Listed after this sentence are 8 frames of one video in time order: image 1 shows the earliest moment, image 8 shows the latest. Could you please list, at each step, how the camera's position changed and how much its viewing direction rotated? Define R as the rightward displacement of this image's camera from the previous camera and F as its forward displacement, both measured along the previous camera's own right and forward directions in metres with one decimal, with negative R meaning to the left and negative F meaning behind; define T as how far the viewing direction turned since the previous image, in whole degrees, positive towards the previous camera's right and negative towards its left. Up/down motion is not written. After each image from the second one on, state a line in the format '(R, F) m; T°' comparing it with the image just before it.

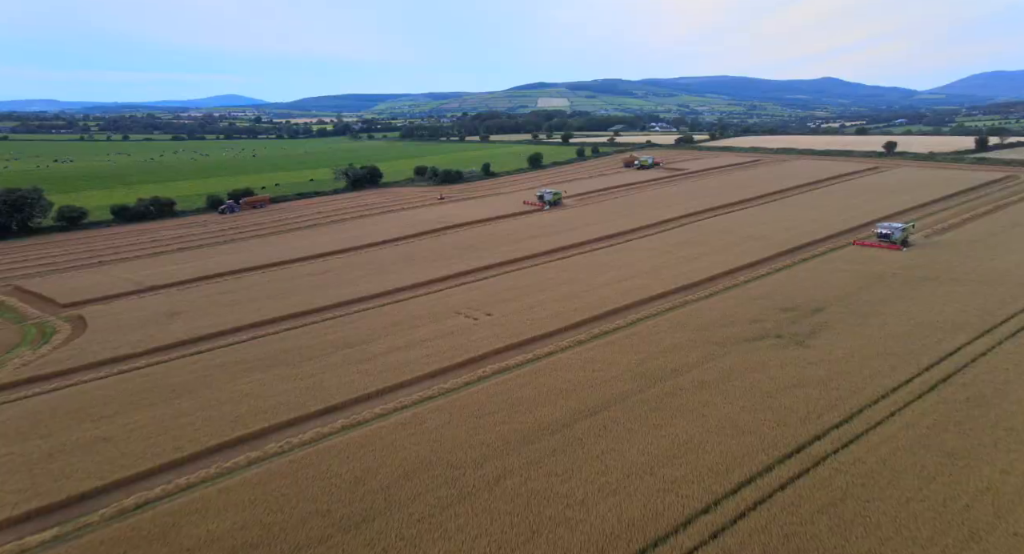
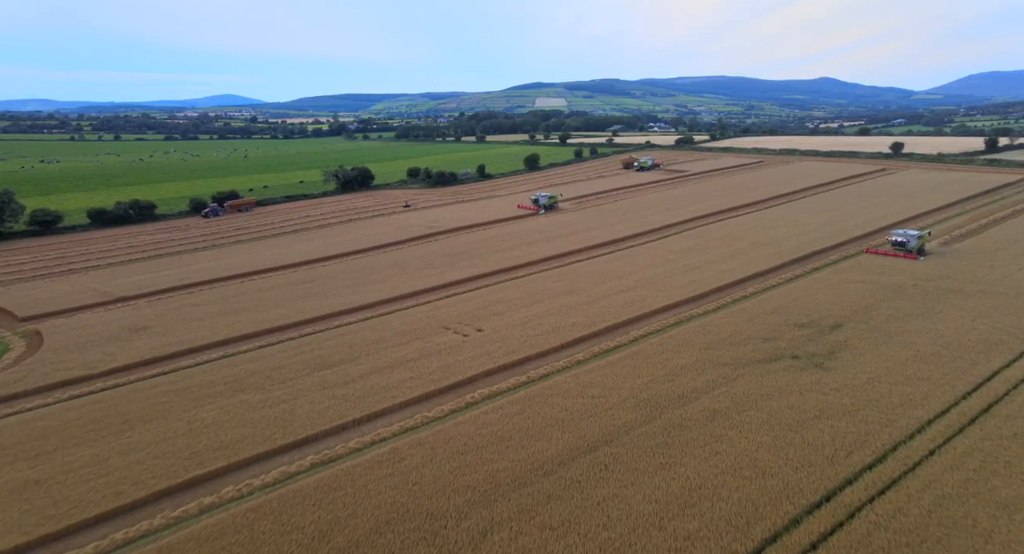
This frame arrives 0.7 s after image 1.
(+0.2, +1.5) m; 0°
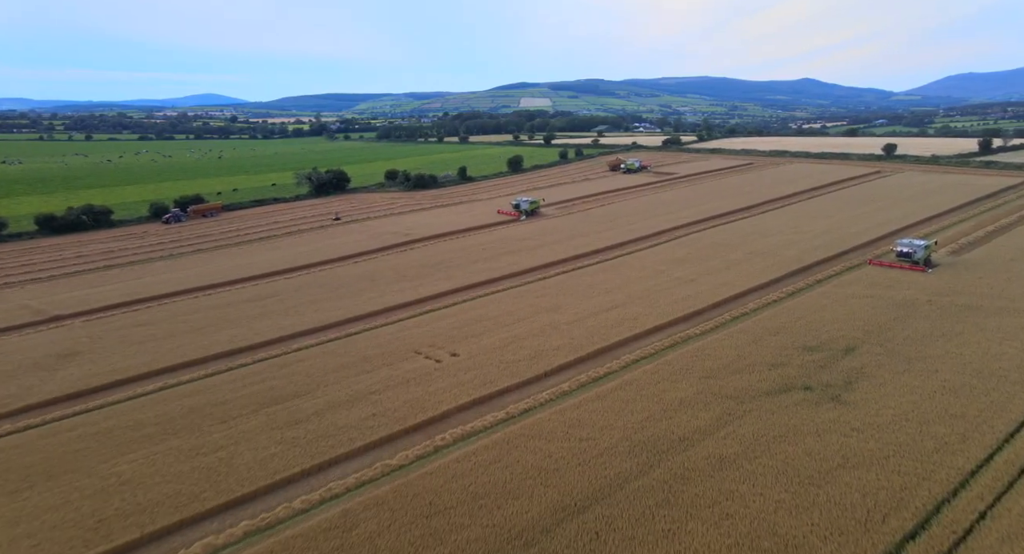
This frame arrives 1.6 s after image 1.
(+0.2, +2.0) m; +1°
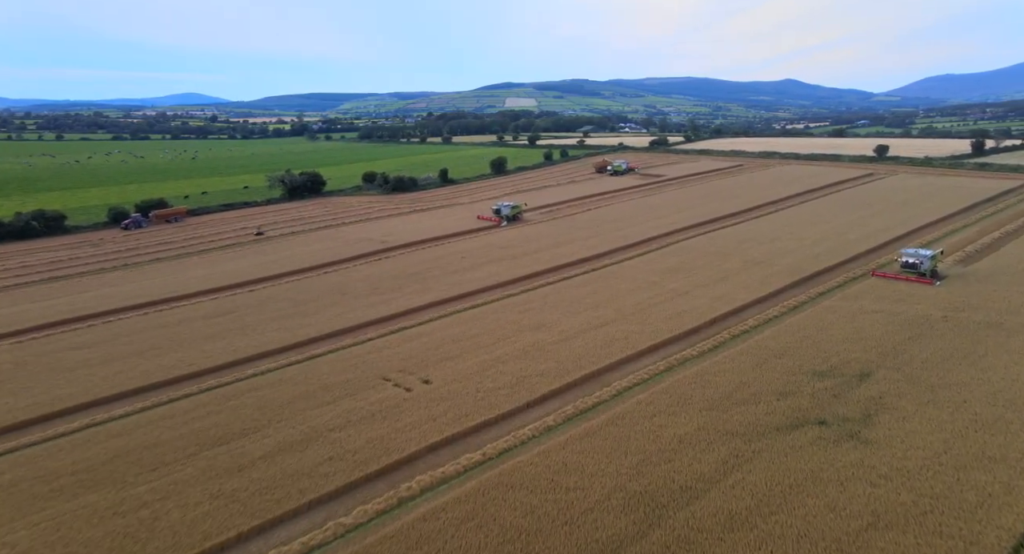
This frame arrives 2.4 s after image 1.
(+0.2, +1.8) m; +1°
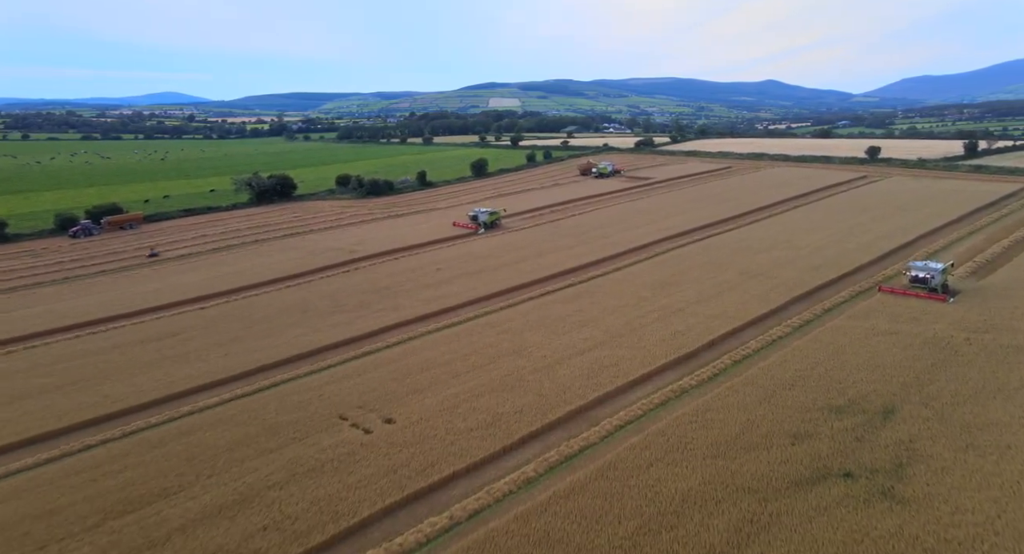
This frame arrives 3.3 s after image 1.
(+0.2, +2.0) m; +1°
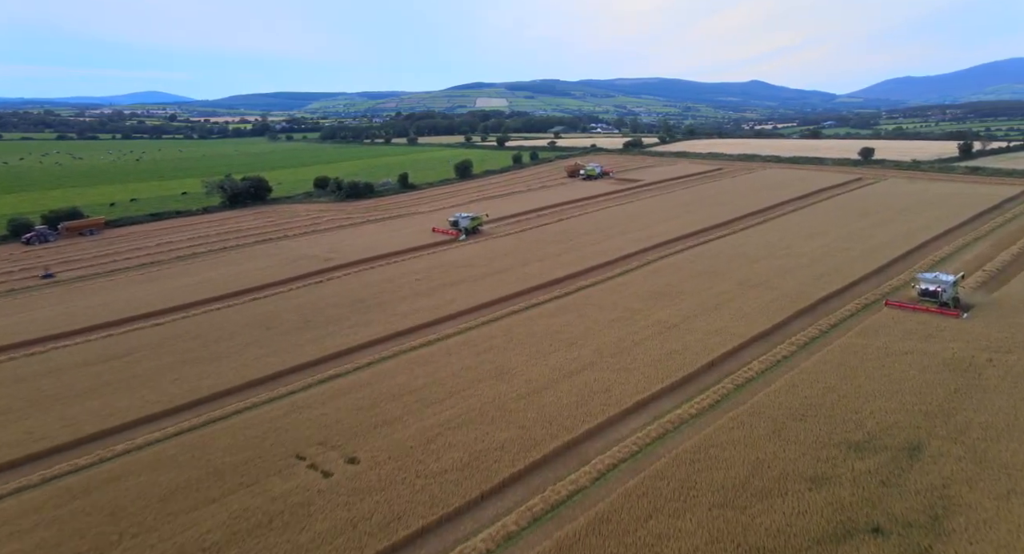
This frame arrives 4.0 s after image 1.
(+0.2, +1.6) m; +1°
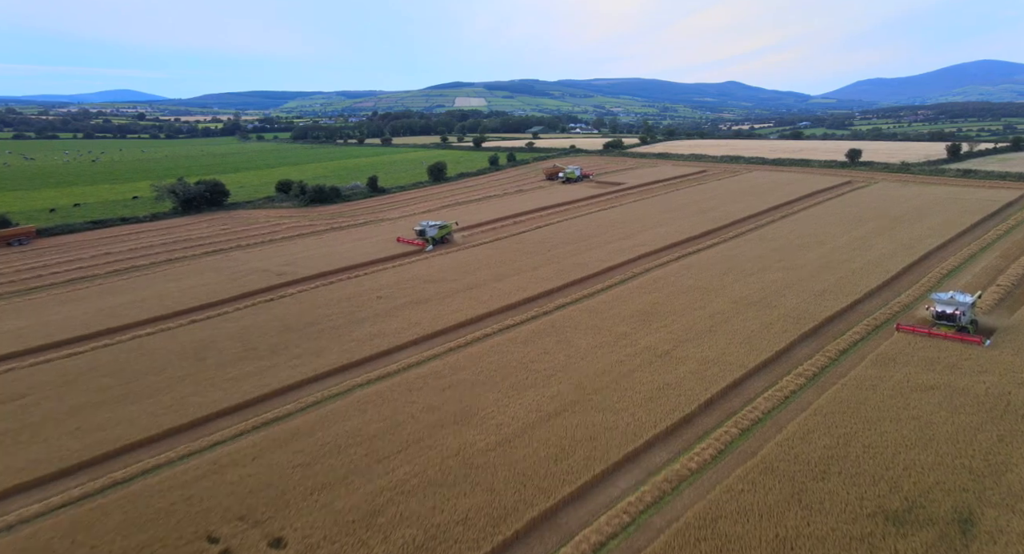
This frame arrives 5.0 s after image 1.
(+0.3, +2.3) m; +2°
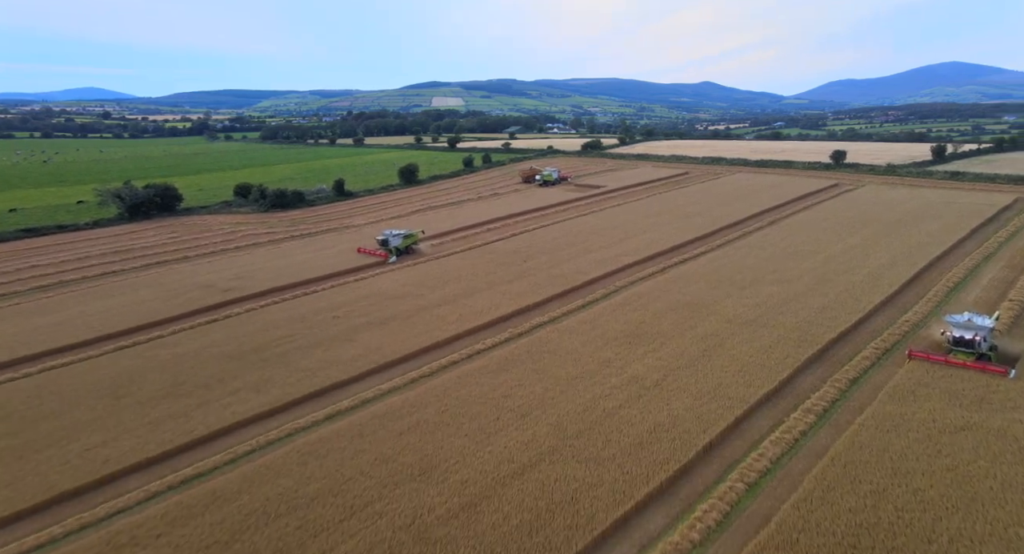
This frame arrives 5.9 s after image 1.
(+0.2, +2.0) m; +2°
